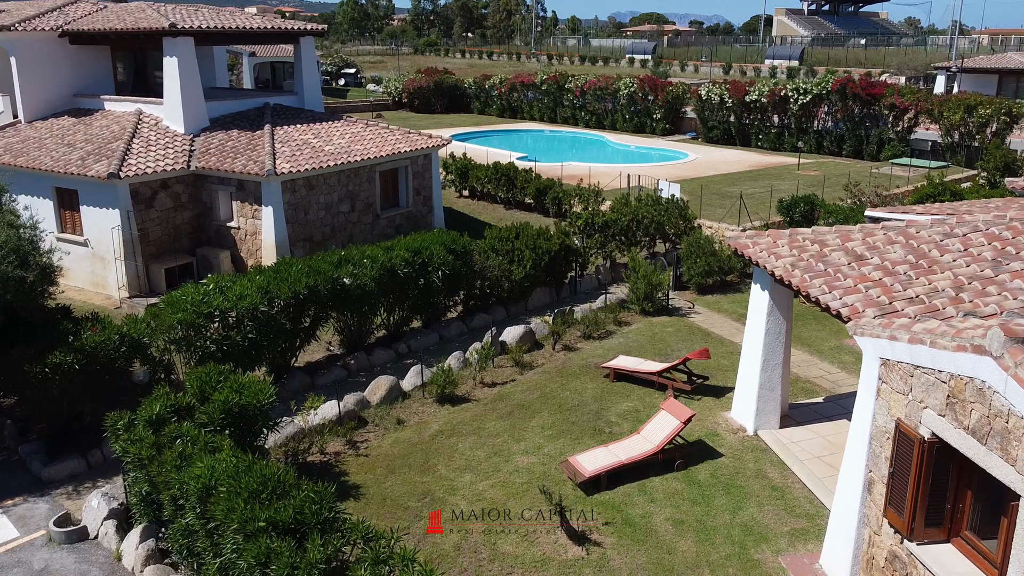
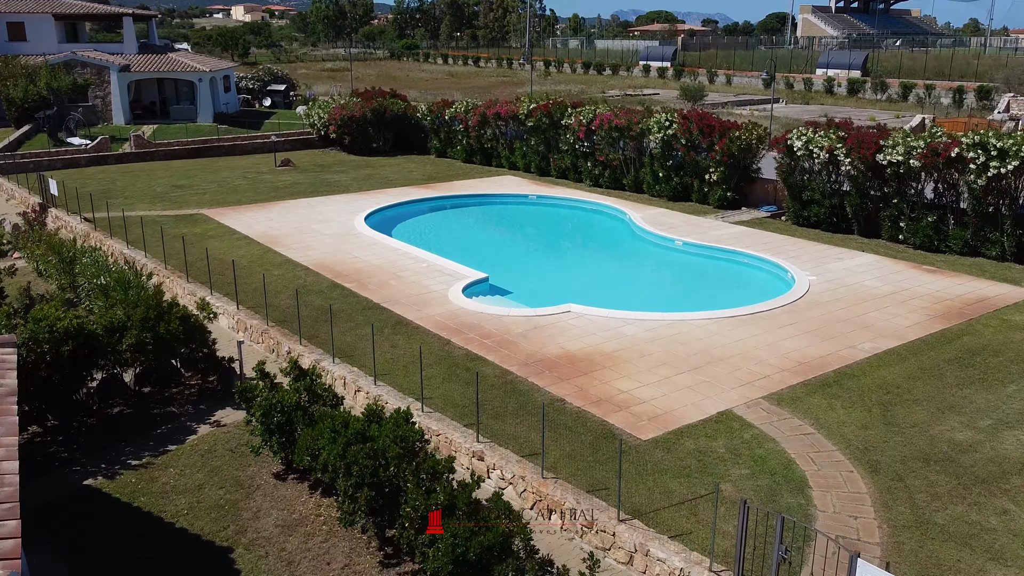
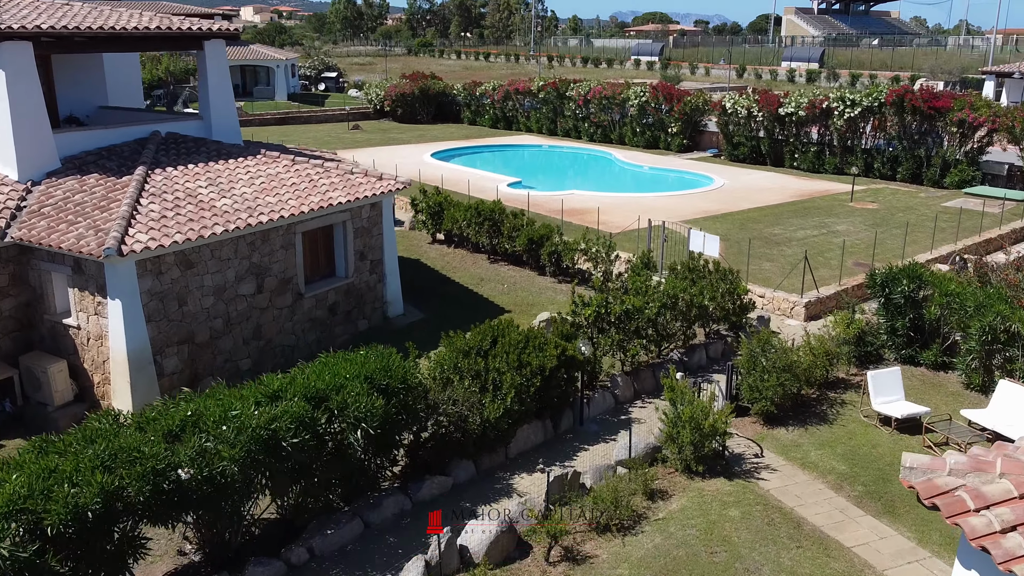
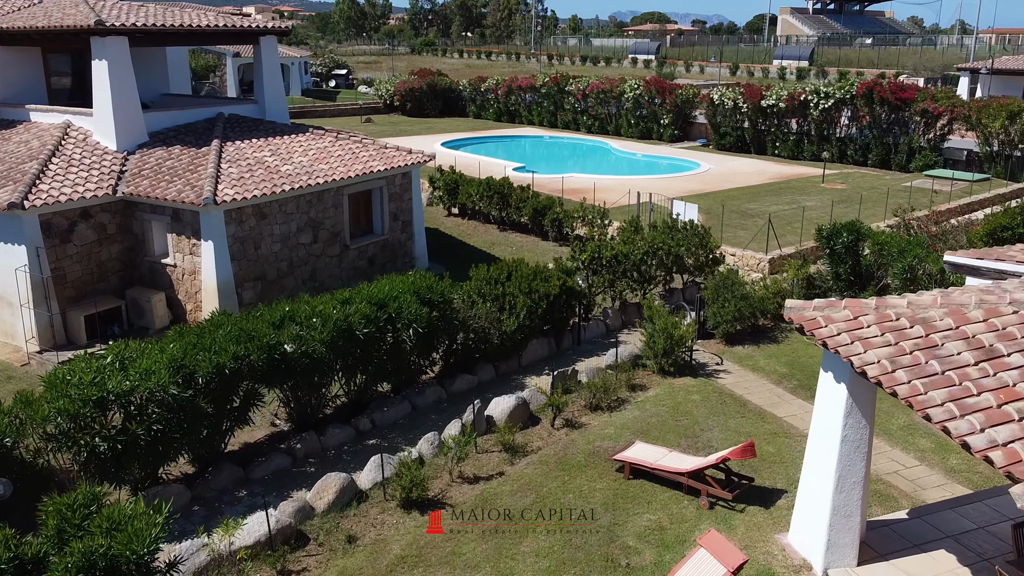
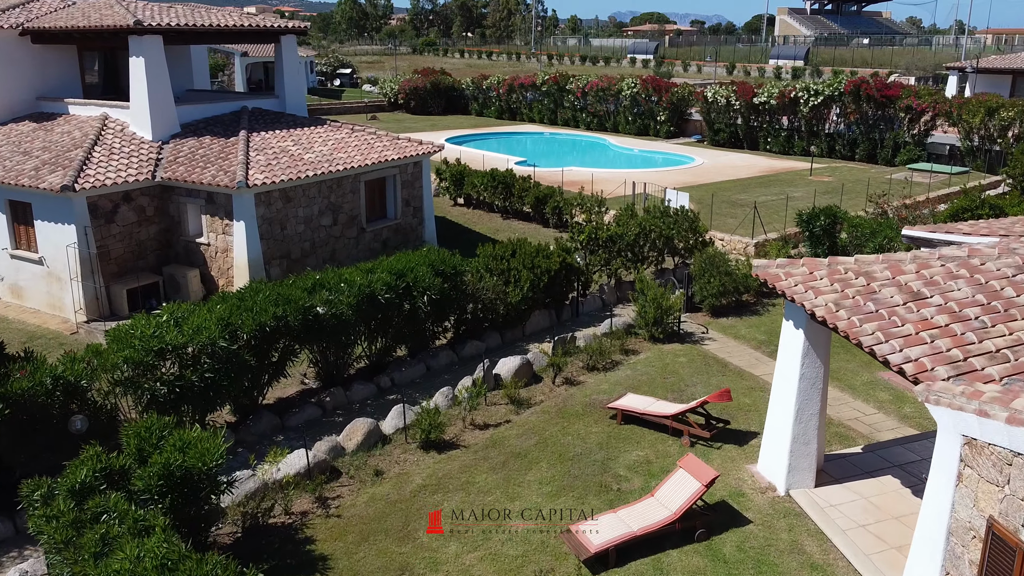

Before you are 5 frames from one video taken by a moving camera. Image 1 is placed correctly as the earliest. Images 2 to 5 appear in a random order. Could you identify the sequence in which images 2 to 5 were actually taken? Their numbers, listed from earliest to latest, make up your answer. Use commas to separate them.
5, 4, 3, 2
